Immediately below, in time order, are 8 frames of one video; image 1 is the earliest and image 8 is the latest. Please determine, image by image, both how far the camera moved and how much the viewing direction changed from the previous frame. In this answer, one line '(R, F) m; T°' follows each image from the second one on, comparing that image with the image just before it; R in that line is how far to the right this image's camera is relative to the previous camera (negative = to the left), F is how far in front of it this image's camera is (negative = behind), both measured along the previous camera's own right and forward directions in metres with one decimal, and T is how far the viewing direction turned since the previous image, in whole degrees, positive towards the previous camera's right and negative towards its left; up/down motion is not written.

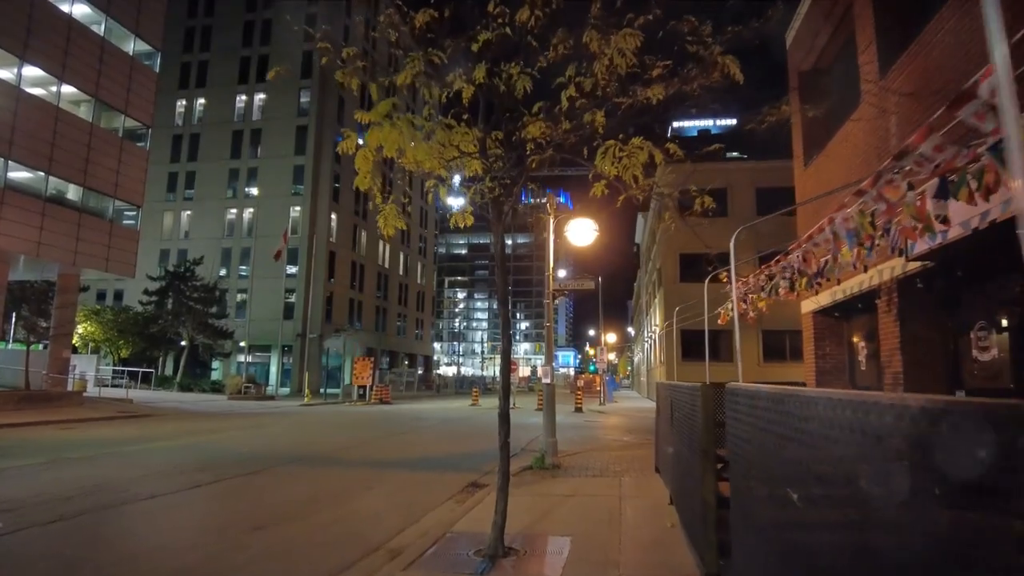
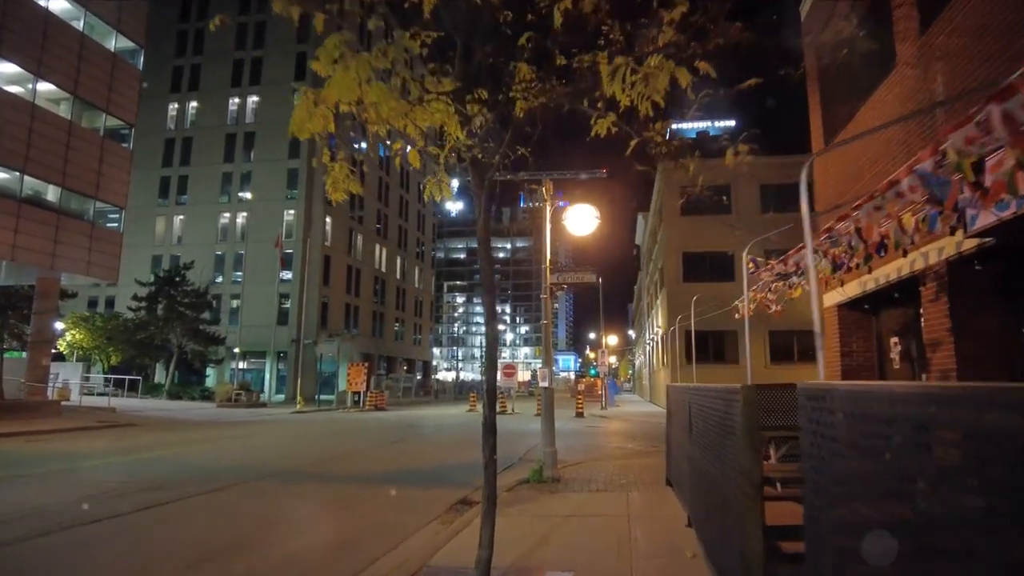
(+0.1, +1.0) m; 0°
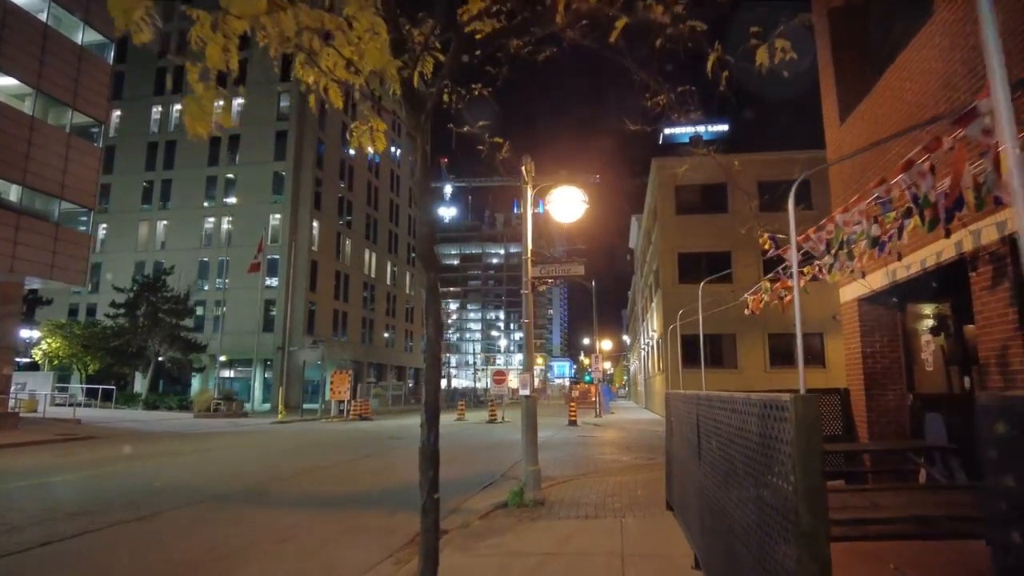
(+0.2, +1.2) m; 0°
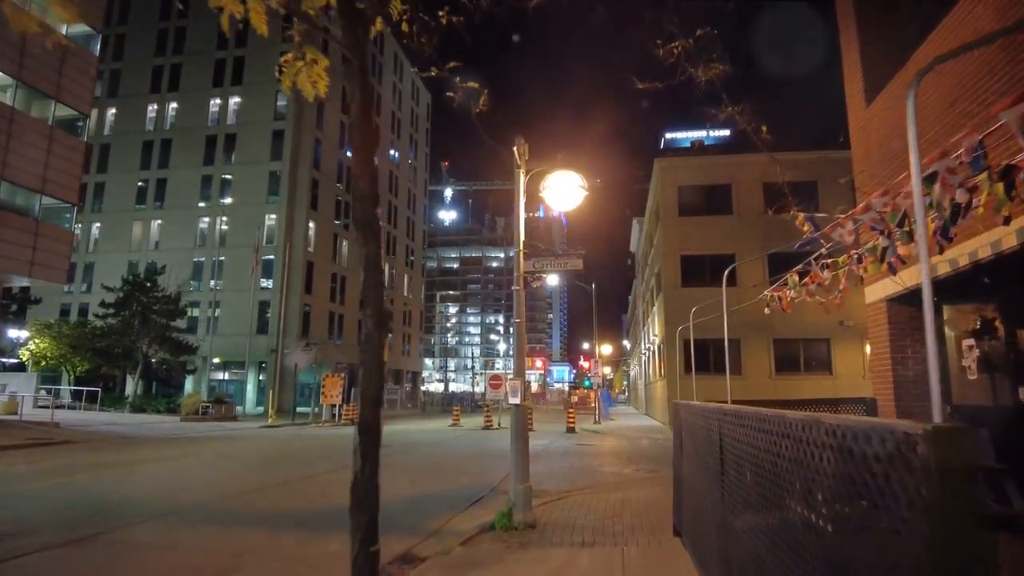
(+0.1, +0.9) m; 0°
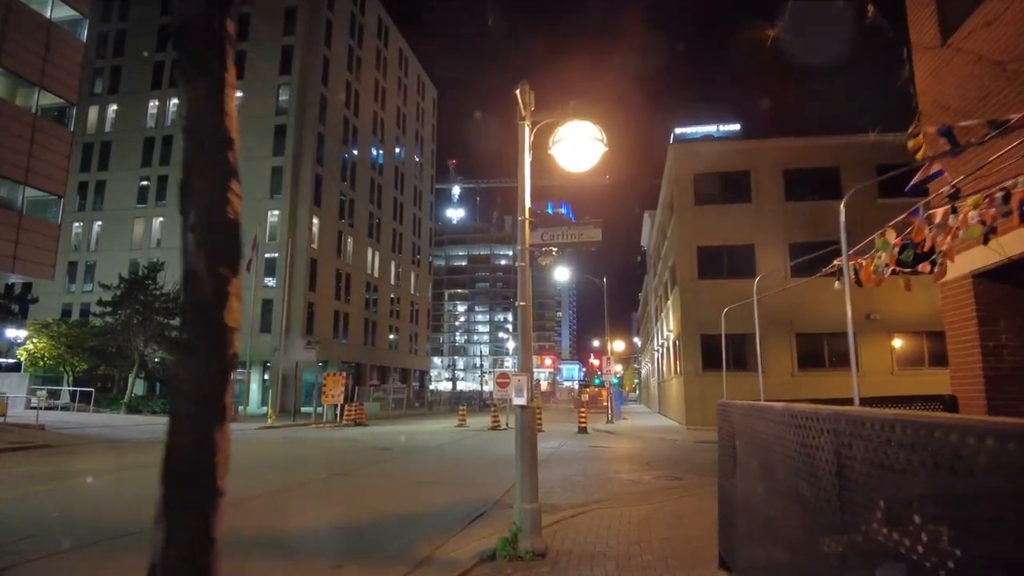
(0.0, +1.3) m; -1°
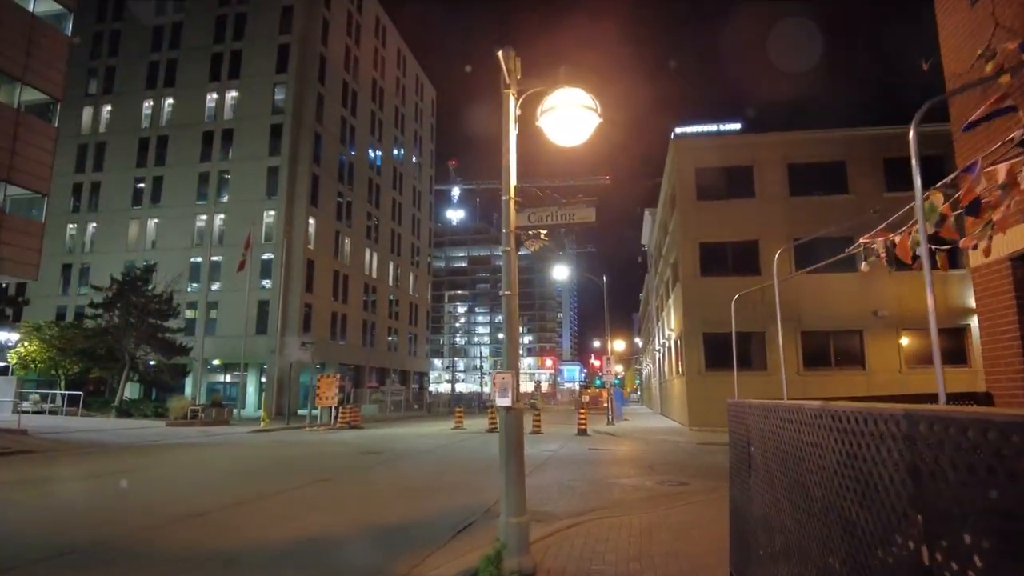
(+0.1, +0.7) m; 0°
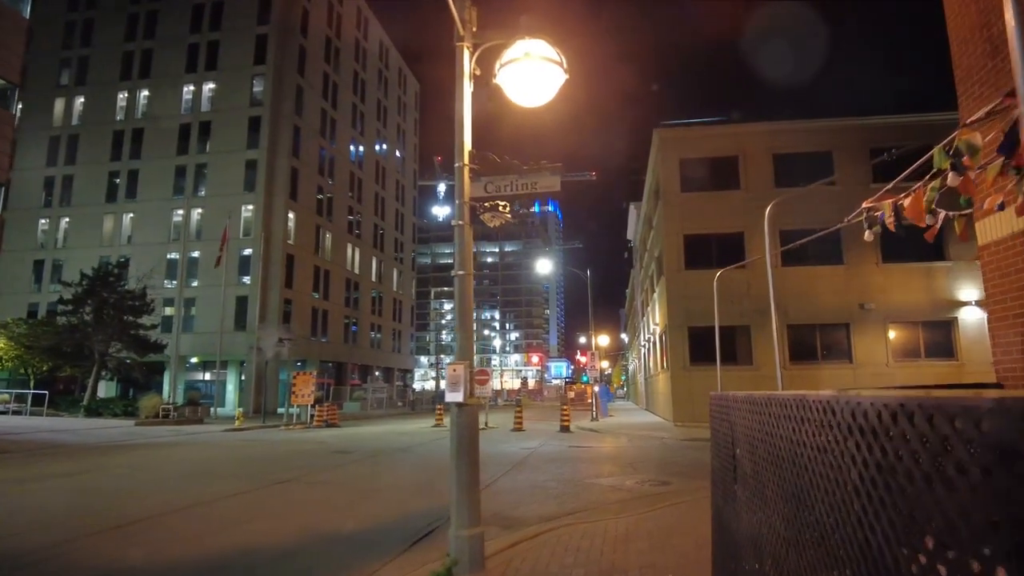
(+0.2, +0.7) m; +1°
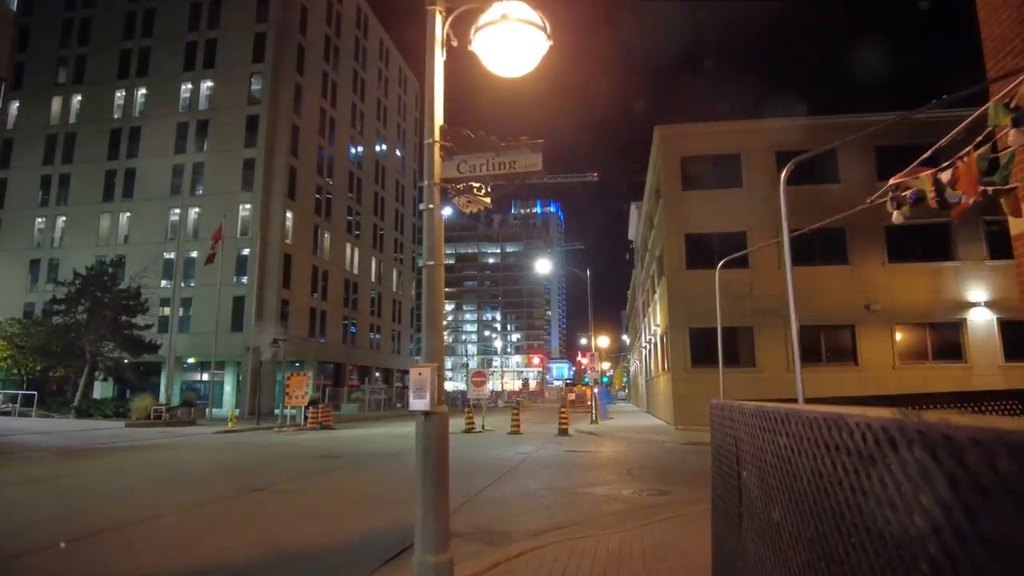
(+0.2, +0.6) m; 0°
